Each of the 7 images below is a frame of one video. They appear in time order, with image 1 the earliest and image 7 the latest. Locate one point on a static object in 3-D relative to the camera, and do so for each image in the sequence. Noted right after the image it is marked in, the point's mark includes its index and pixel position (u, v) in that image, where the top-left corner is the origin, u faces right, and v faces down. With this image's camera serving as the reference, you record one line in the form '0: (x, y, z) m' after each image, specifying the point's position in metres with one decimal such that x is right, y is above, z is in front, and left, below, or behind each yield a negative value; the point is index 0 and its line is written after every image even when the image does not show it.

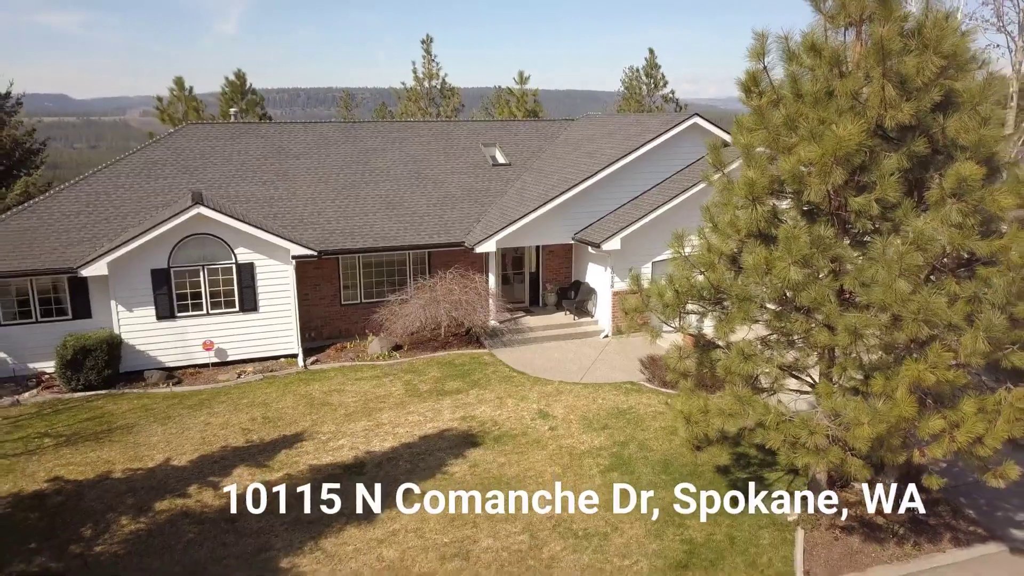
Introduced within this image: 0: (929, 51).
0: (+3.6, +2.0, +7.0) m
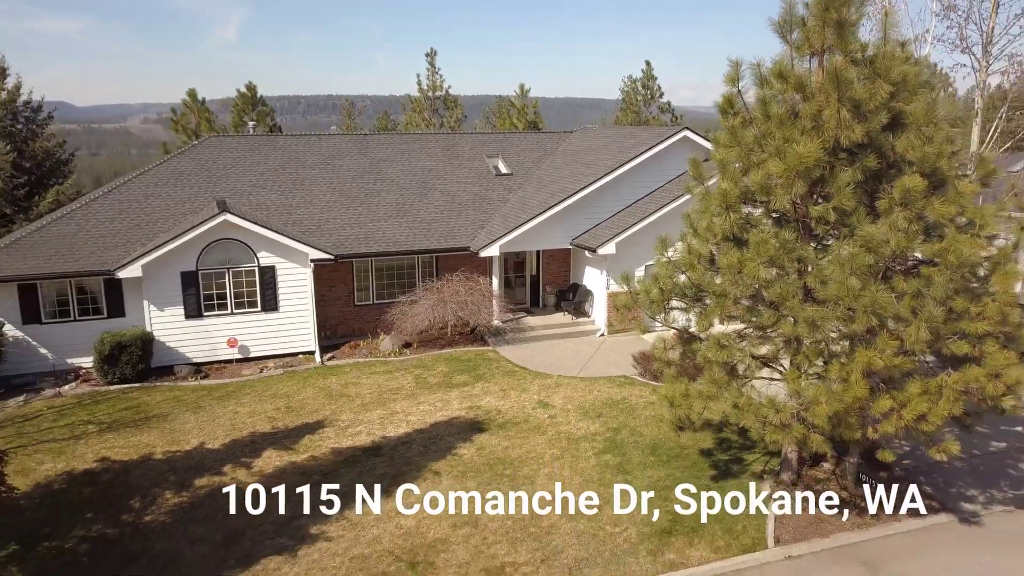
0: (+3.6, +2.0, +8.0) m
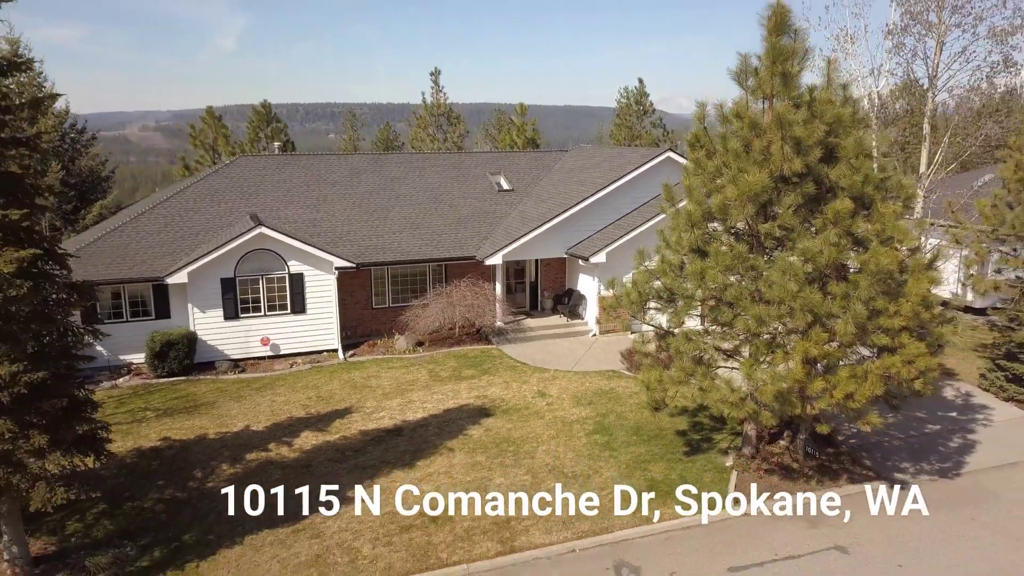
0: (+3.6, +2.0, +9.7) m
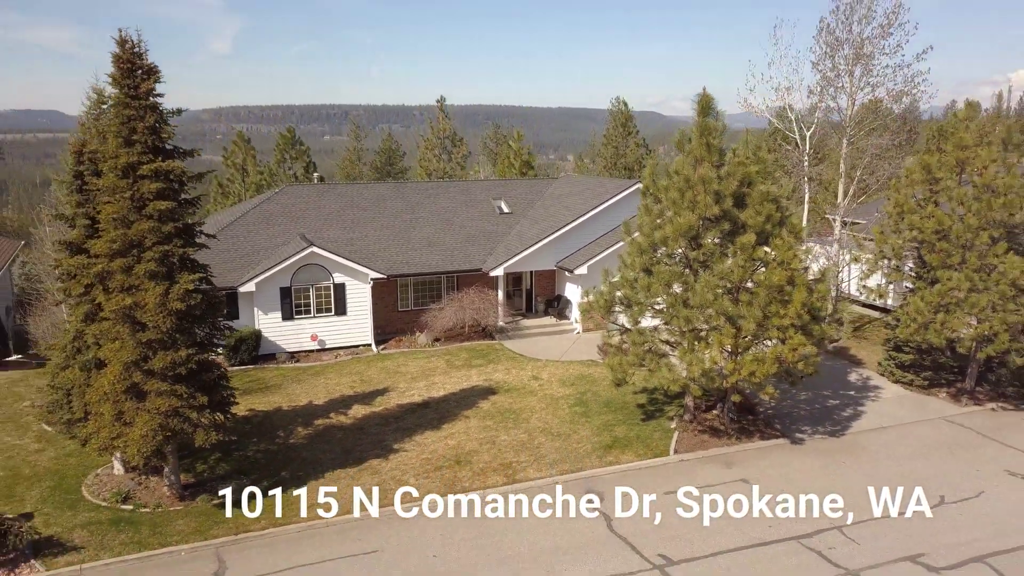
0: (+3.7, +1.8, +13.6) m
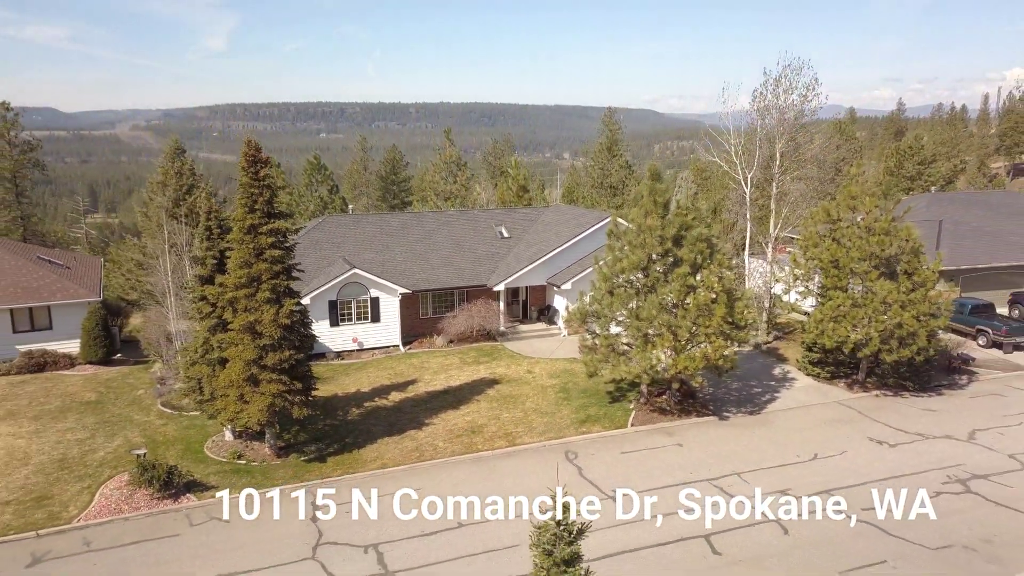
0: (+3.7, +1.4, +18.7) m
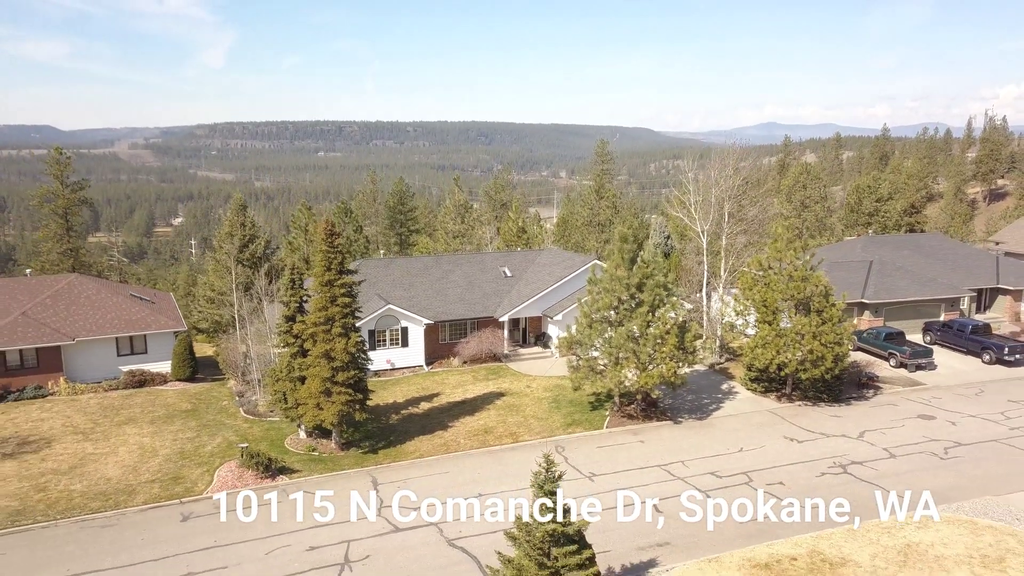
0: (+3.8, +0.4, +24.7) m
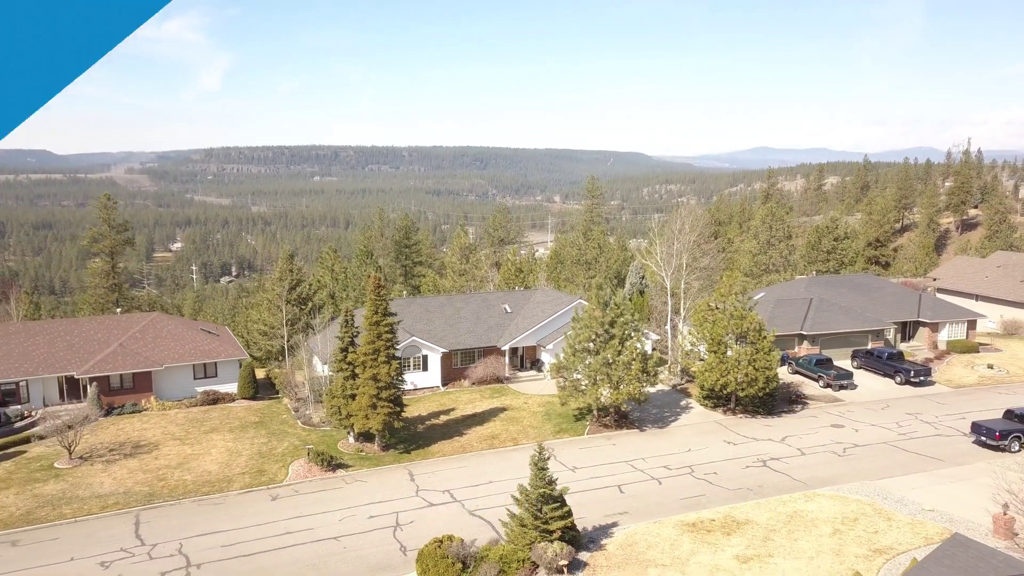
0: (+3.8, -1.1, +31.9) m
